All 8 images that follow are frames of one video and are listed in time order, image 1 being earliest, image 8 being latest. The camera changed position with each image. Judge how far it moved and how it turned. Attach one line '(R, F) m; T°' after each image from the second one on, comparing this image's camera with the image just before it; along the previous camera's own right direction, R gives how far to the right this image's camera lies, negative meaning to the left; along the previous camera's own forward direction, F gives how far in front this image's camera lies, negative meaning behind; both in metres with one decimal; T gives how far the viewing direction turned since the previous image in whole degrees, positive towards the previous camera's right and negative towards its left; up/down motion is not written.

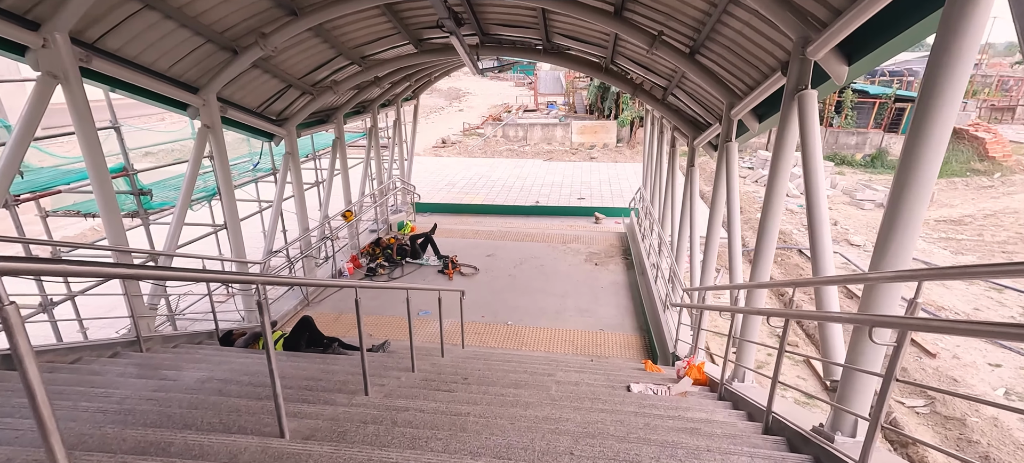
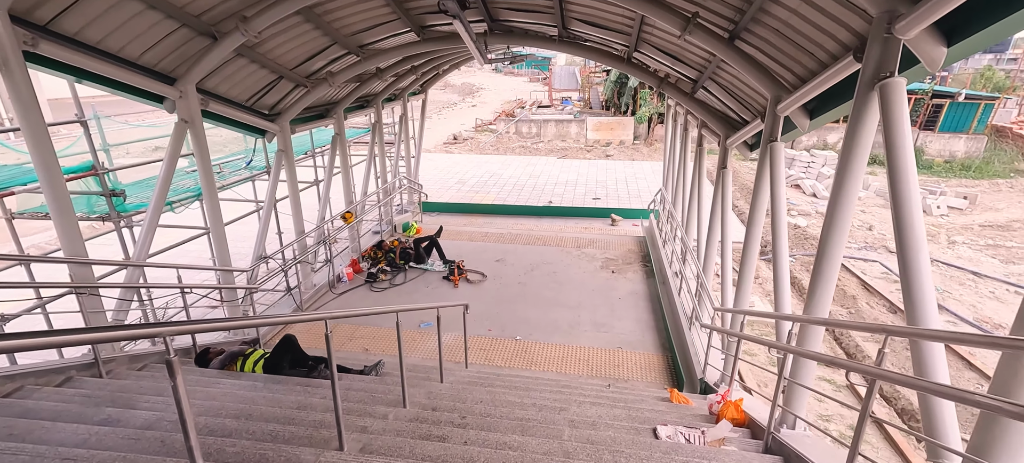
(0.0, +0.7) m; -2°
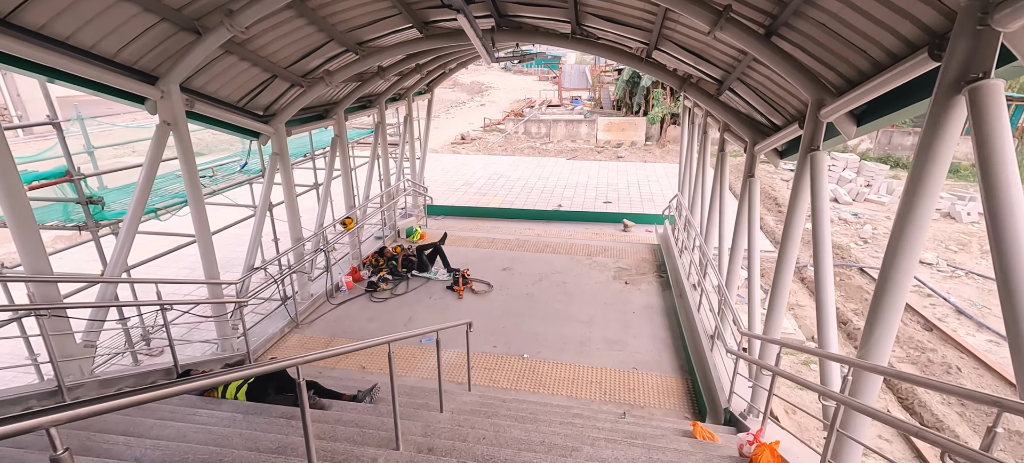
(0.0, +0.5) m; -1°
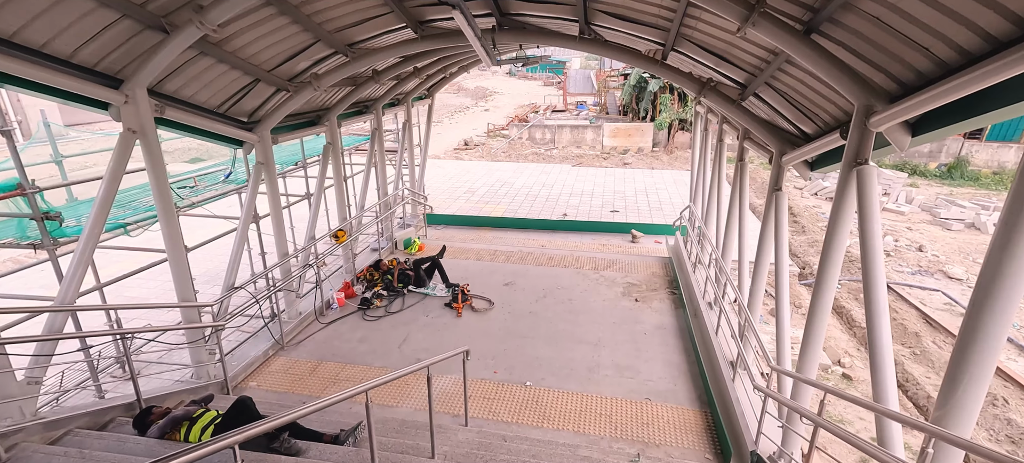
(0.0, +0.5) m; -1°
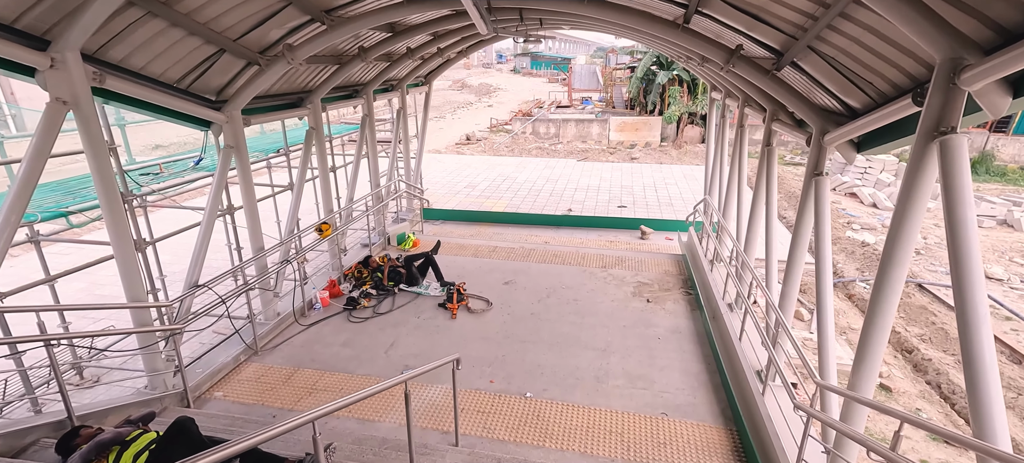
(+0.1, +0.7) m; -1°
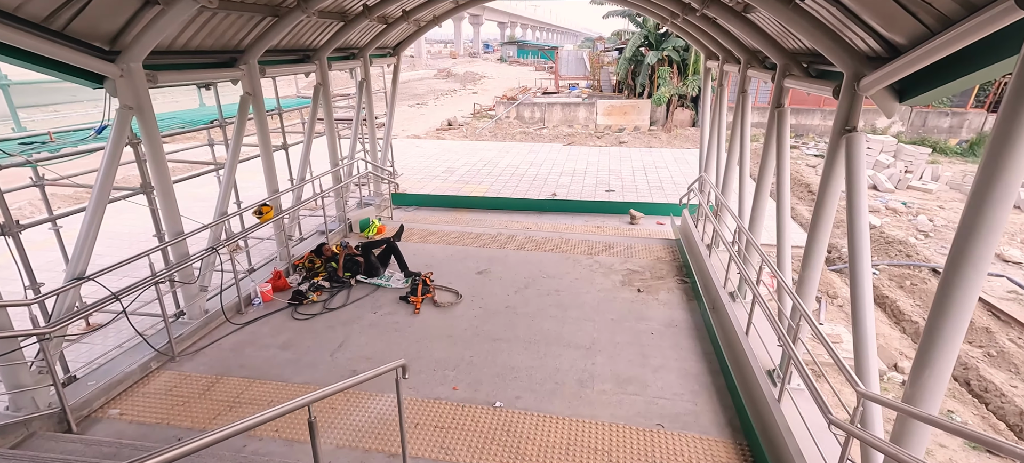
(+0.2, +0.9) m; +1°
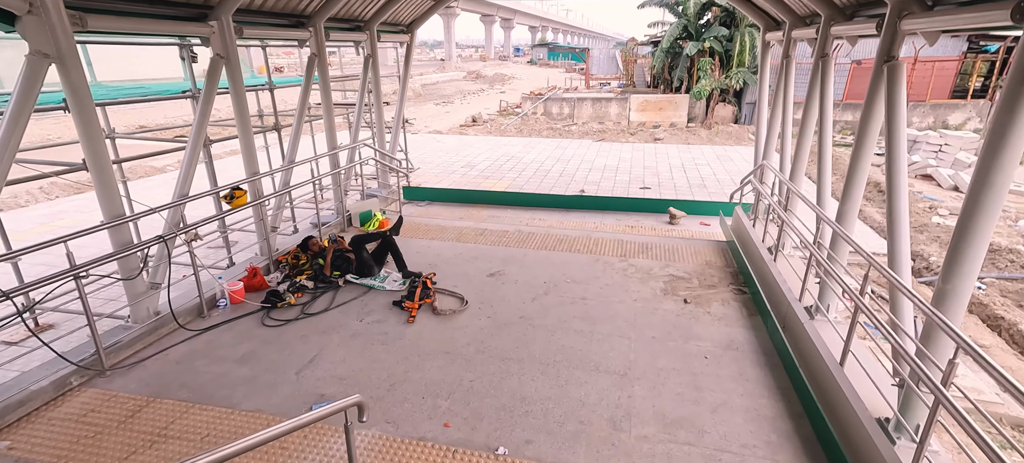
(+0.1, +1.2) m; -3°
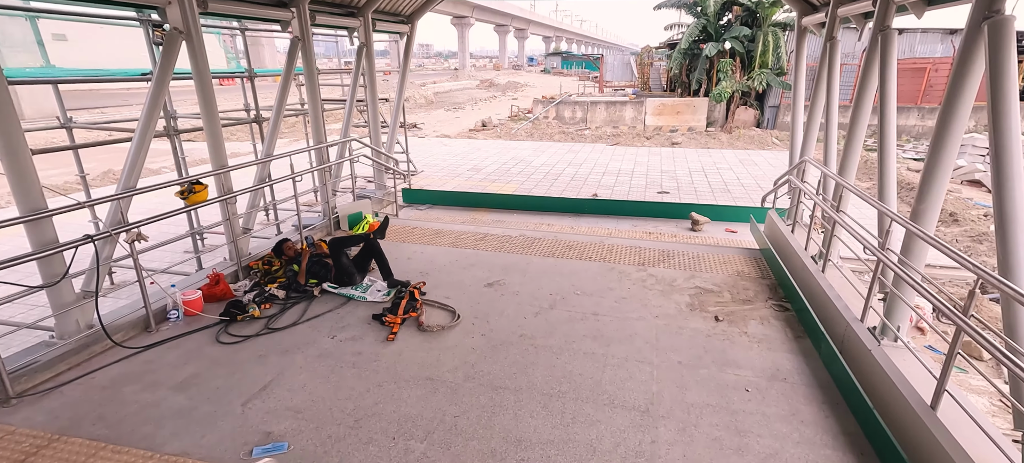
(+0.1, +0.8) m; -1°
